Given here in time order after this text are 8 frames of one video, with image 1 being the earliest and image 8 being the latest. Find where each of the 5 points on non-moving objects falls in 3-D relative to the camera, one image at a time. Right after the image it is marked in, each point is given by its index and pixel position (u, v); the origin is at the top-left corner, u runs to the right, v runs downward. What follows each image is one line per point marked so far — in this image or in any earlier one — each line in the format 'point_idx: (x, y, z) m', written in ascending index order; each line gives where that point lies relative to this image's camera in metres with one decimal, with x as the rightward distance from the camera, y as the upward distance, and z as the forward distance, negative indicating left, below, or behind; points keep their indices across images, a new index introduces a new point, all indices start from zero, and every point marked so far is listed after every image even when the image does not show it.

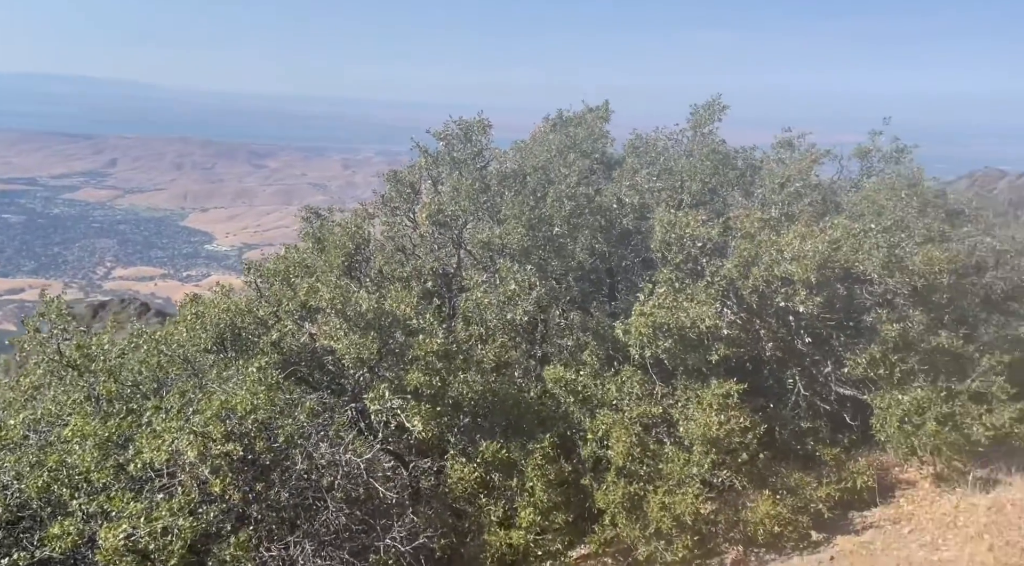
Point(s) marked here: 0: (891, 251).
0: (+4.7, +0.4, +11.4) m
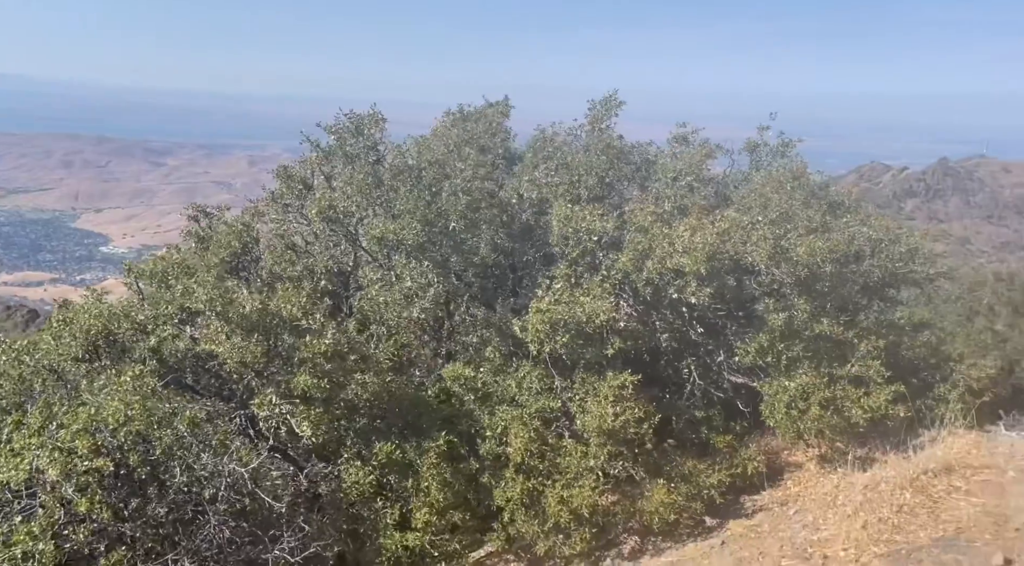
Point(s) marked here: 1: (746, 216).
0: (+3.4, +0.5, +11.8) m
1: (+3.3, +1.0, +12.8) m
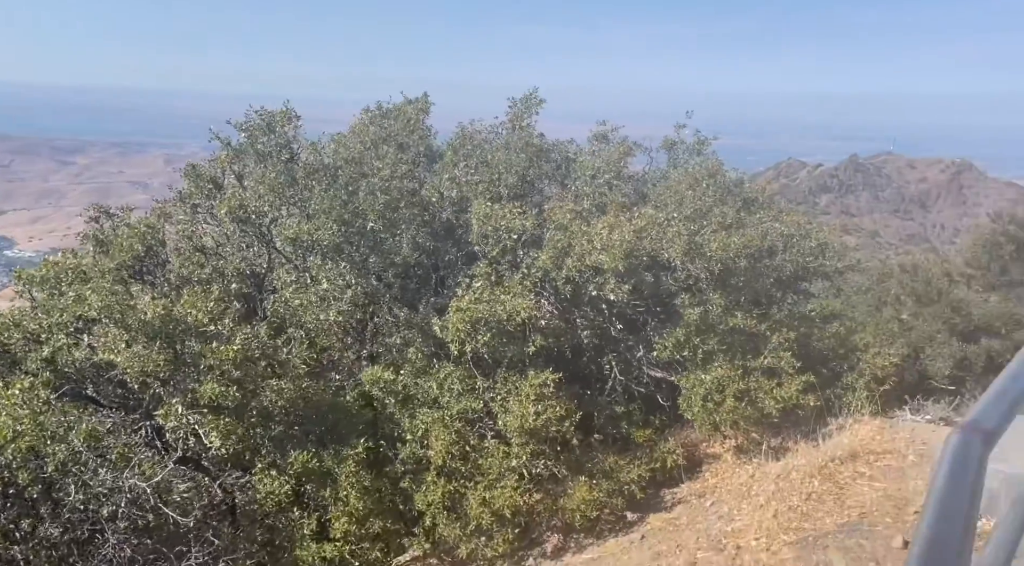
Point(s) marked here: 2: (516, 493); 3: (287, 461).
0: (+2.3, +0.6, +12.0) m
1: (+2.2, +1.1, +13.0) m
2: (0.0, -2.0, +8.6) m
3: (-2.0, -1.6, +8.2) m
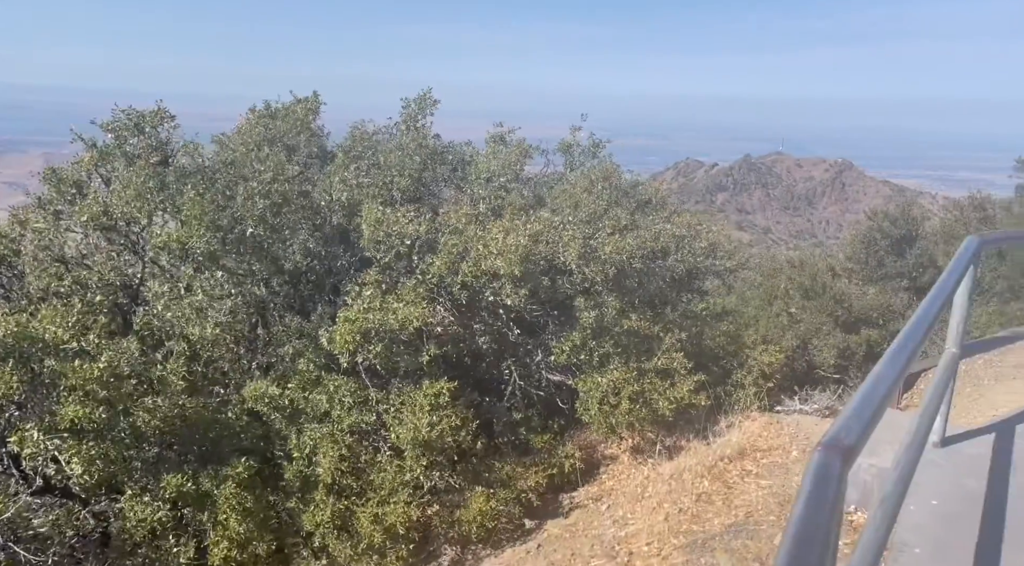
0: (+0.9, +0.6, +11.9) m
1: (+0.6, +1.0, +13.0) m
2: (-0.9, -2.1, +8.3) m
3: (-3.0, -1.7, +7.8) m
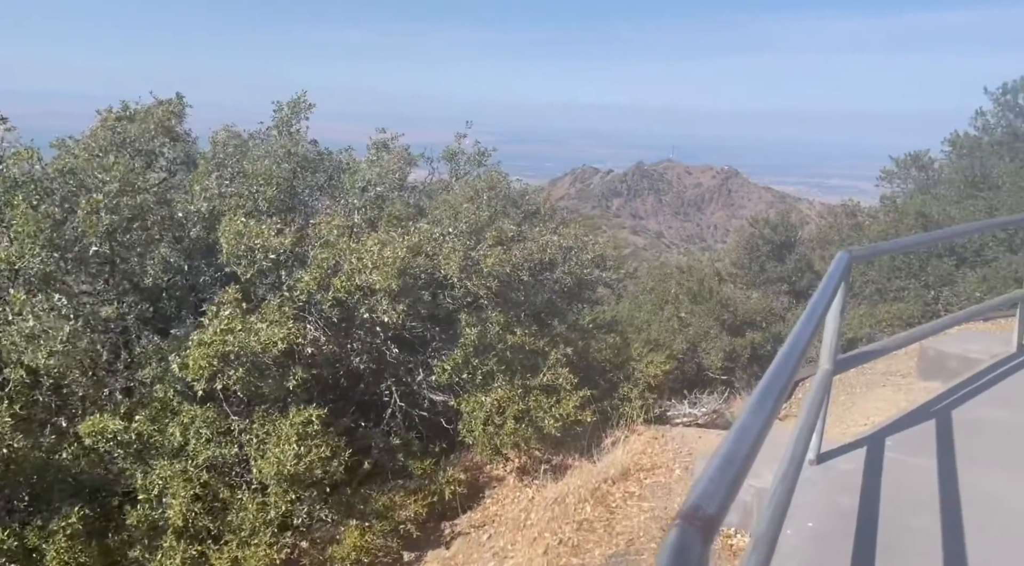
0: (-0.6, +0.4, +11.5) m
1: (-1.0, +0.8, +12.5) m
2: (-2.0, -2.2, +7.7) m
3: (-4.0, -1.9, +6.9) m
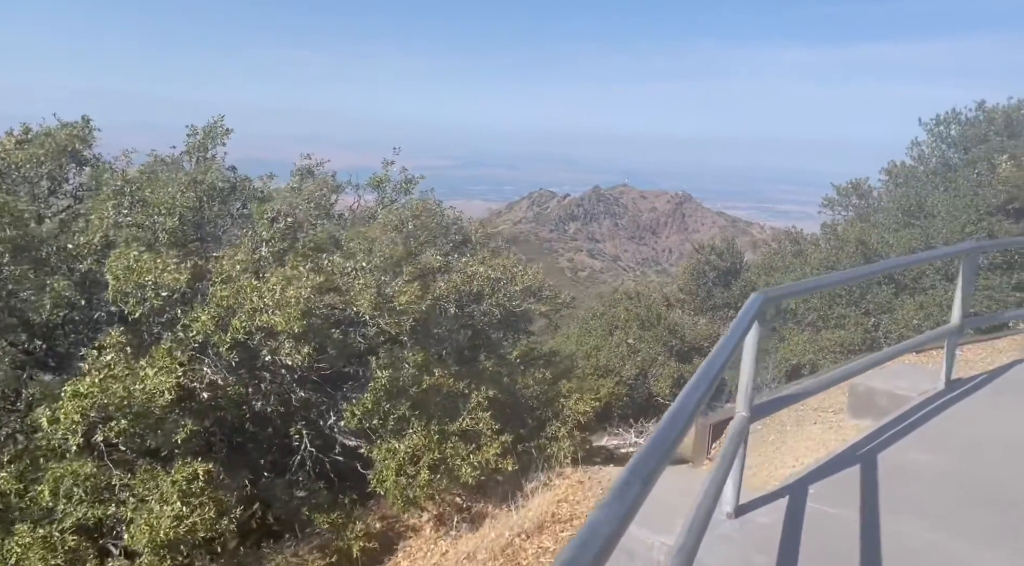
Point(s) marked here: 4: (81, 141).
0: (-1.6, -0.1, +10.9) m
1: (-2.1, +0.4, +11.9) m
2: (-2.8, -2.6, +7.0) m
3: (-4.7, -2.2, +6.1) m
4: (-6.4, +2.0, +13.4) m
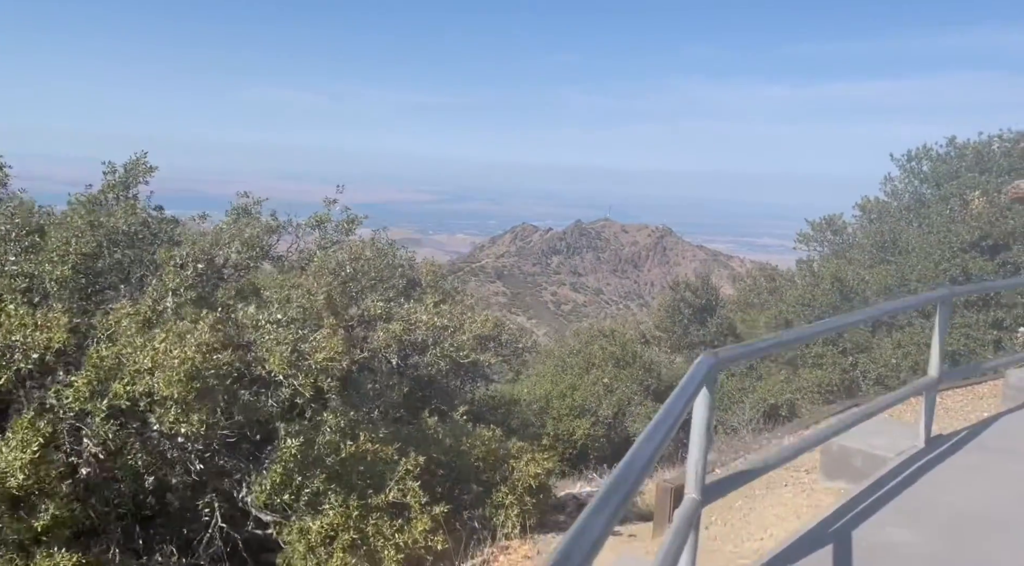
0: (-2.3, -0.7, +9.8) m
1: (-2.8, -0.3, +10.8) m
2: (-3.4, -3.0, +5.7) m
3: (-5.3, -2.7, +4.8) m
4: (-7.1, +1.3, +12.3) m
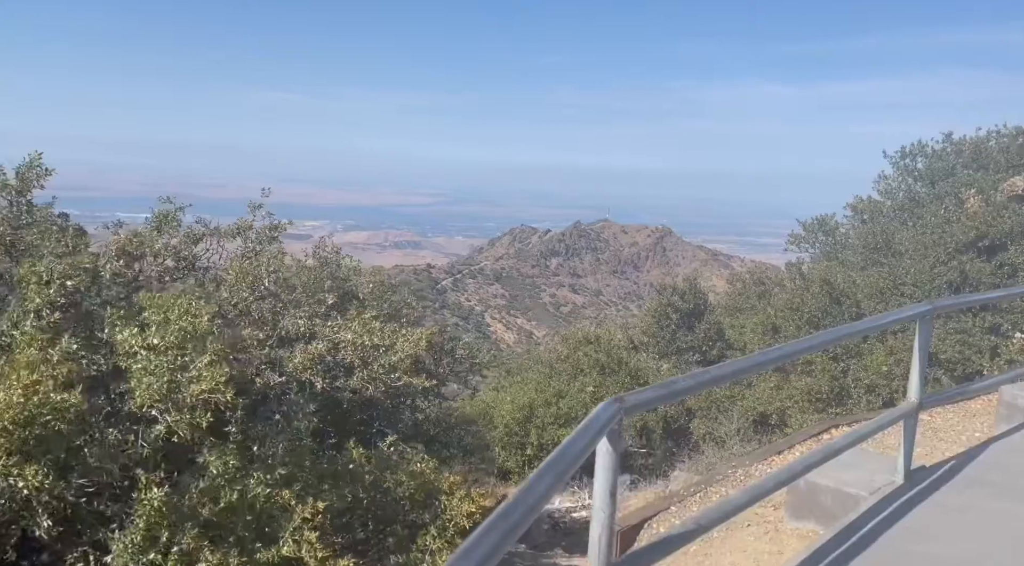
0: (-3.1, -0.9, +8.5) m
1: (-3.6, -0.5, +9.4) m
2: (-4.2, -3.2, +4.4) m
3: (-6.1, -2.9, +3.5) m
4: (-8.0, +1.1, +10.9) m
